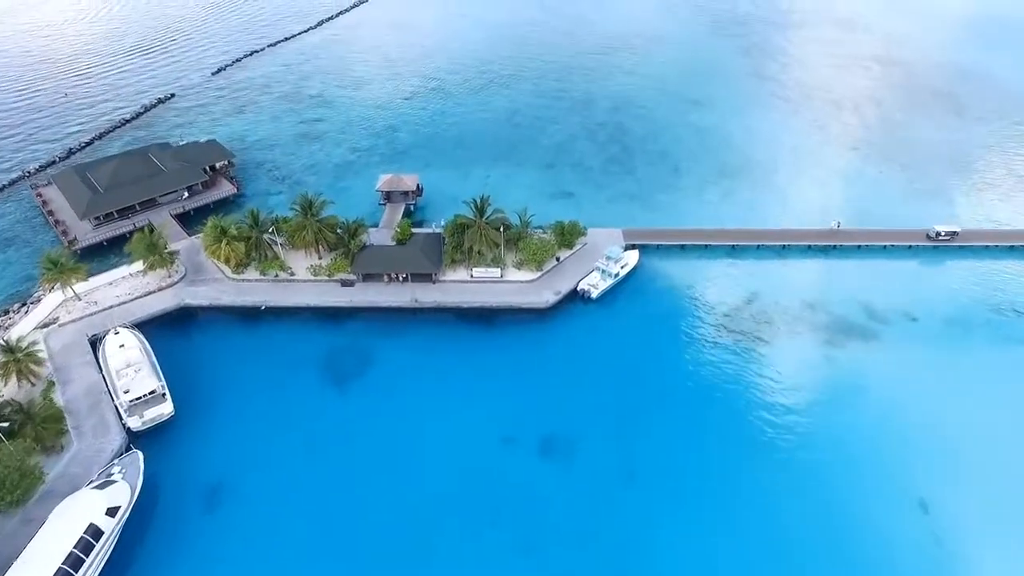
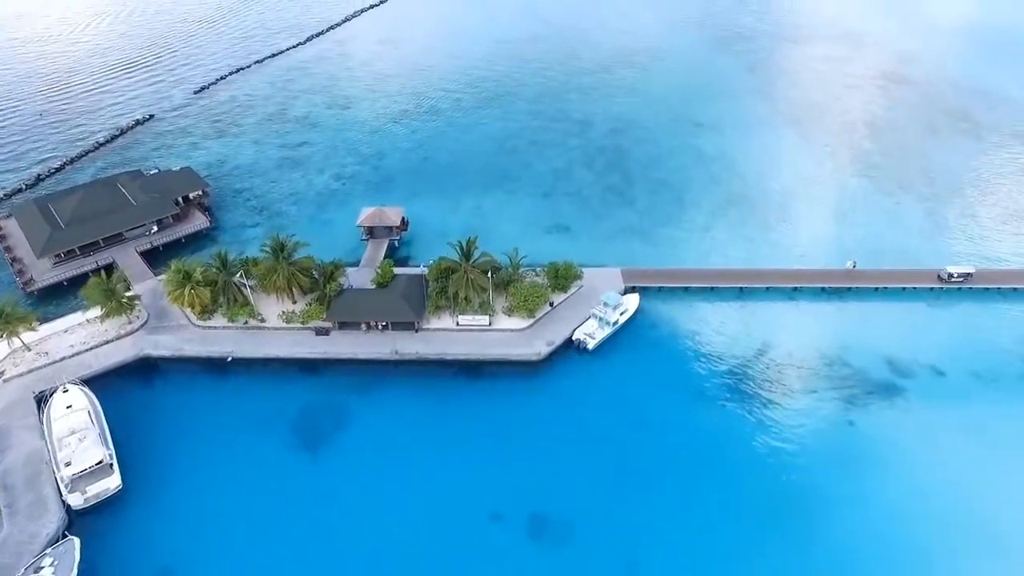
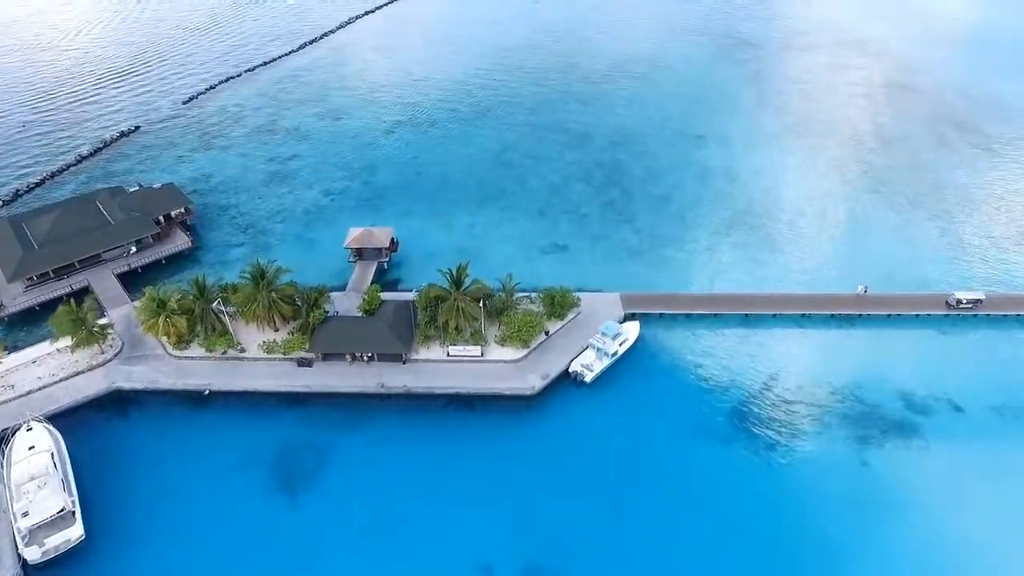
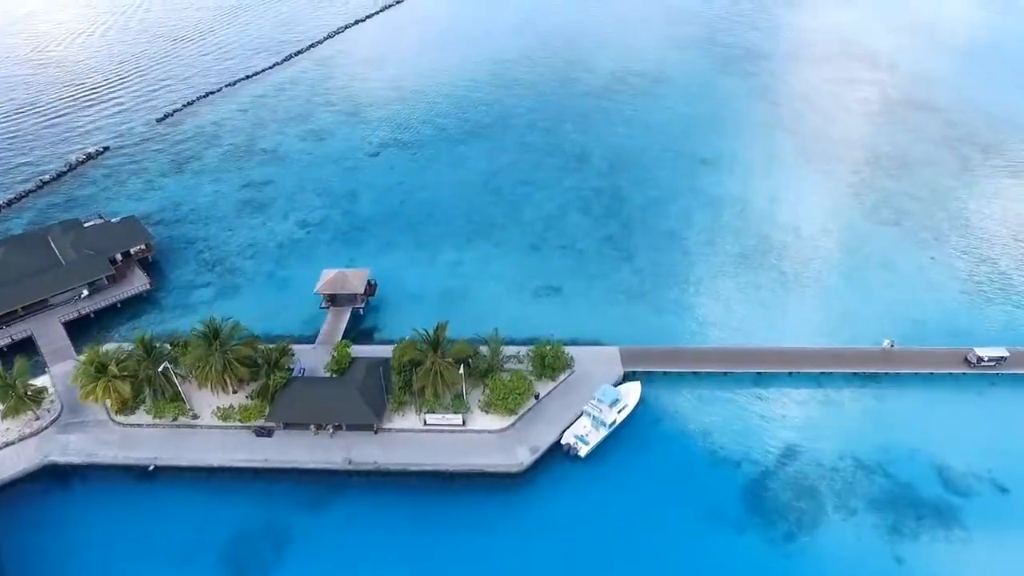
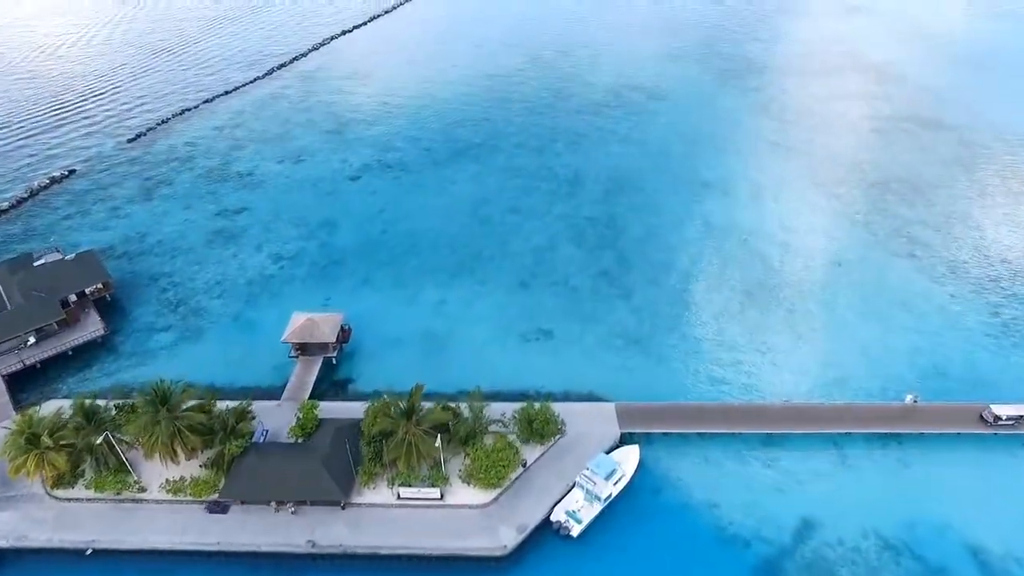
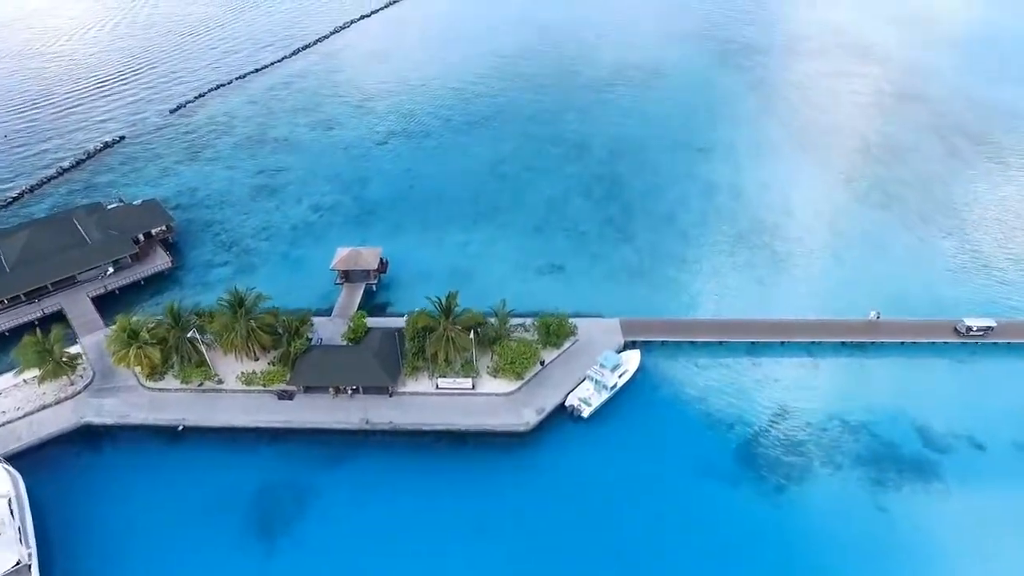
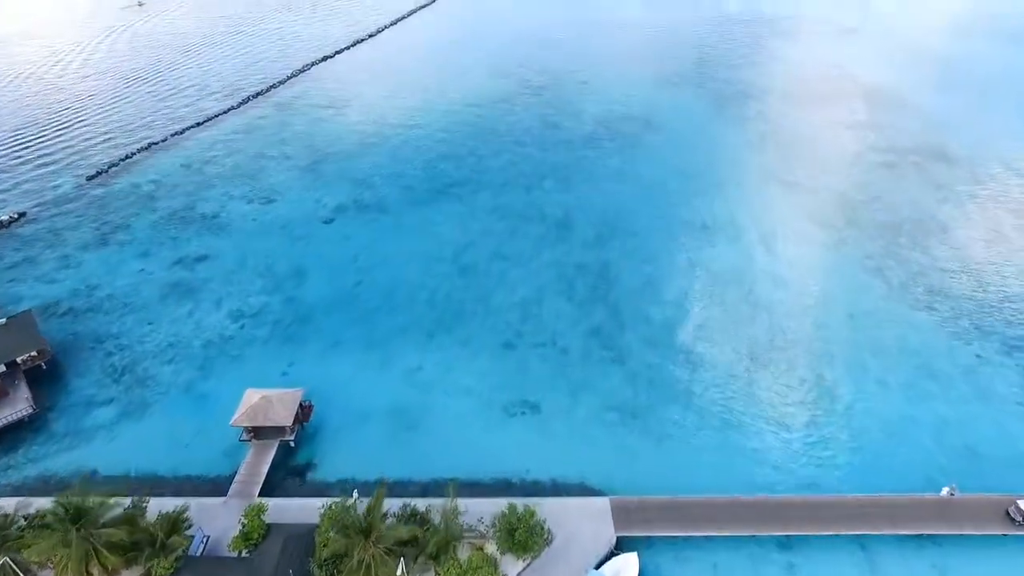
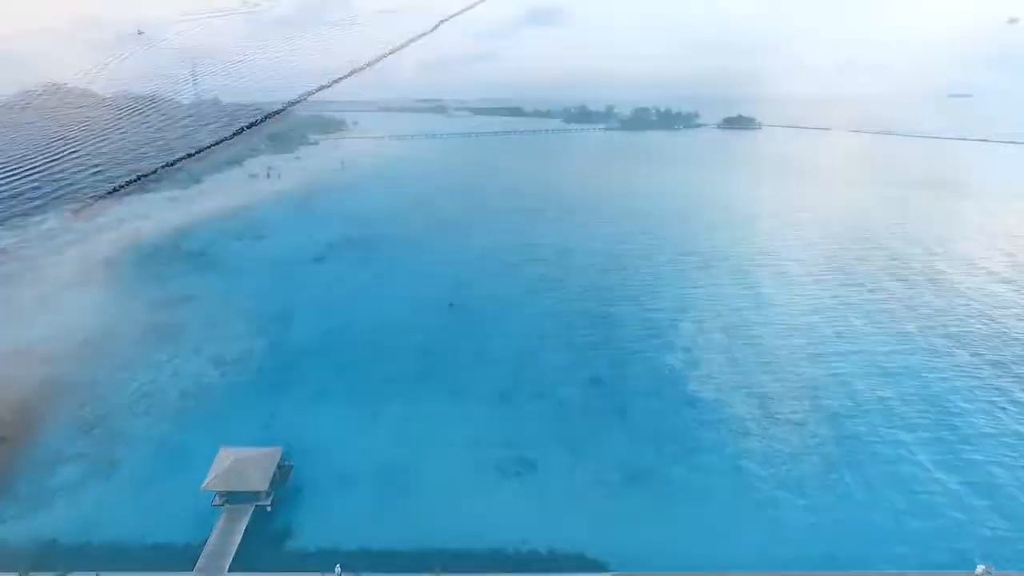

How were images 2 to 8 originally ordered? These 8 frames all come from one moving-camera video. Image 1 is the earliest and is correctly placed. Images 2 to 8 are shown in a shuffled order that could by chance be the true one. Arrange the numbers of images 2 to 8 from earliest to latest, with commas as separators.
2, 3, 6, 4, 5, 7, 8
